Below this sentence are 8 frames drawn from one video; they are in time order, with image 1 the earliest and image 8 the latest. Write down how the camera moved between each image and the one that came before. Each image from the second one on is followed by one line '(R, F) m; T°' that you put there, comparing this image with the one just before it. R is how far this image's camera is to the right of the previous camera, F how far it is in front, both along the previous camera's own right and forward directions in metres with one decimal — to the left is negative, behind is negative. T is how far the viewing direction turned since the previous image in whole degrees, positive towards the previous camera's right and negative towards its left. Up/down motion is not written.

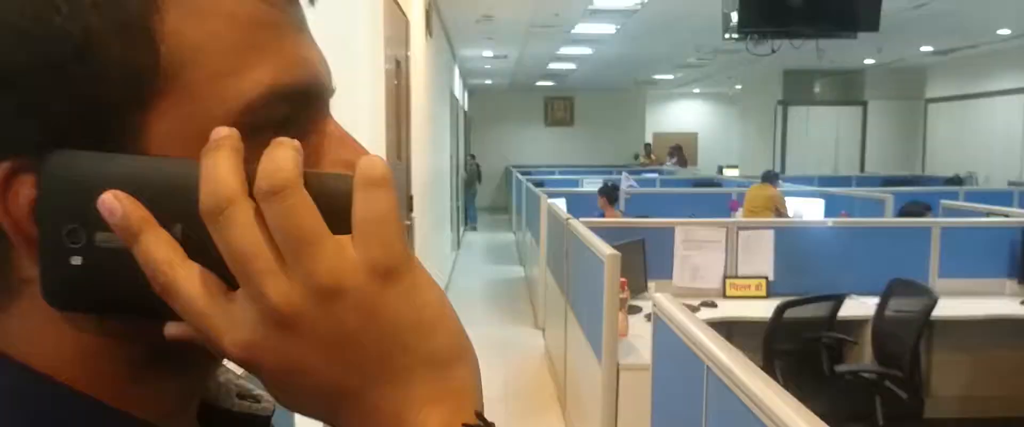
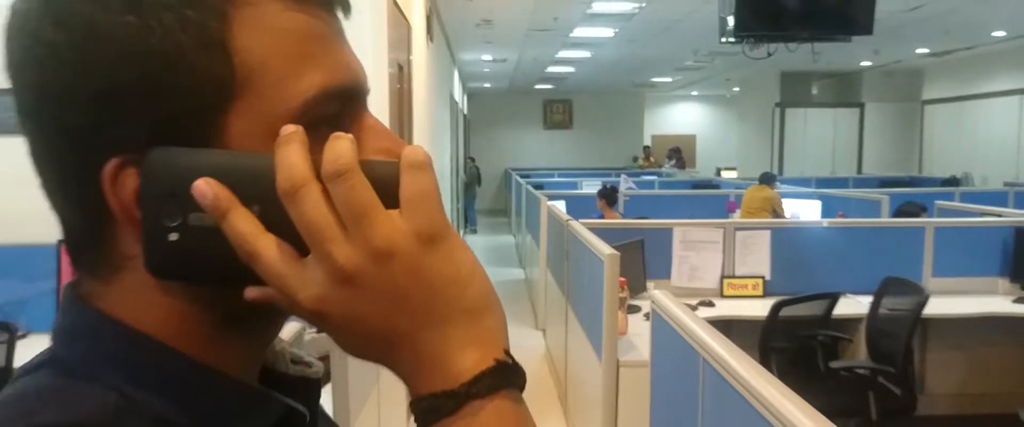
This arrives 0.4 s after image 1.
(0.0, -0.1) m; 0°
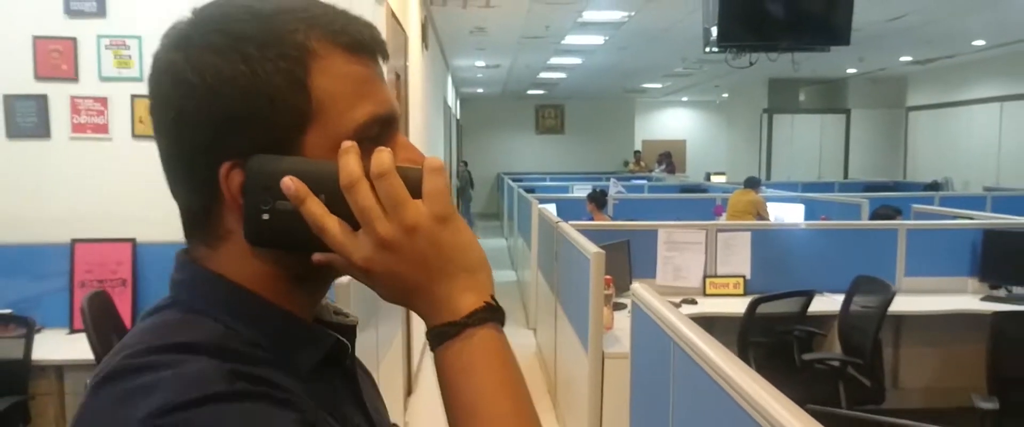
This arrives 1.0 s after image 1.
(0.0, -0.2) m; +1°
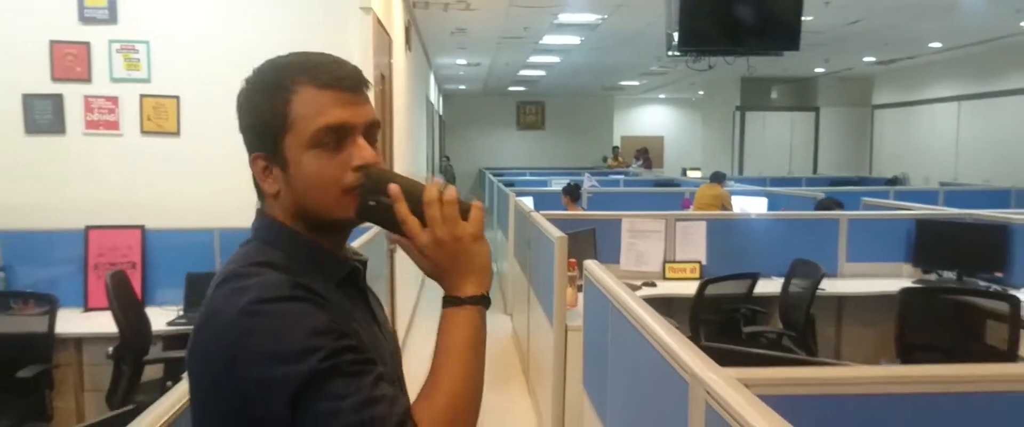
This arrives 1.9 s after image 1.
(0.0, -0.3) m; +1°
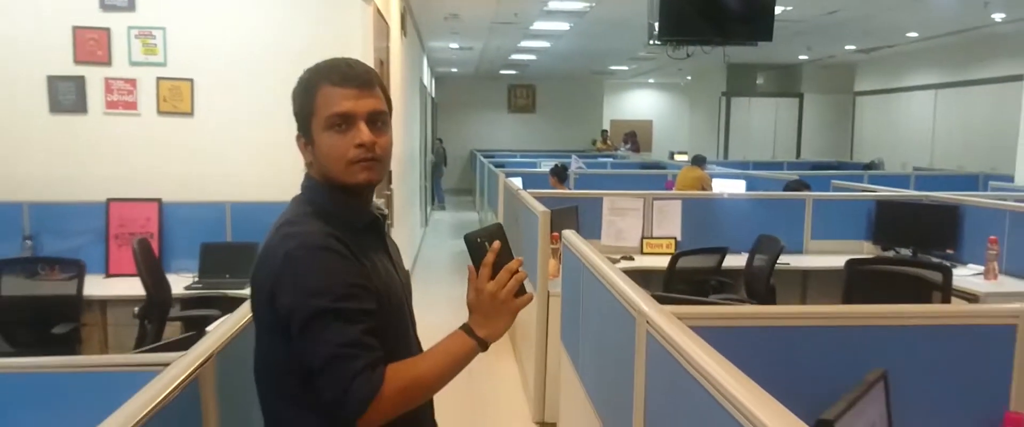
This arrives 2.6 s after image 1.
(0.0, -0.3) m; +1°
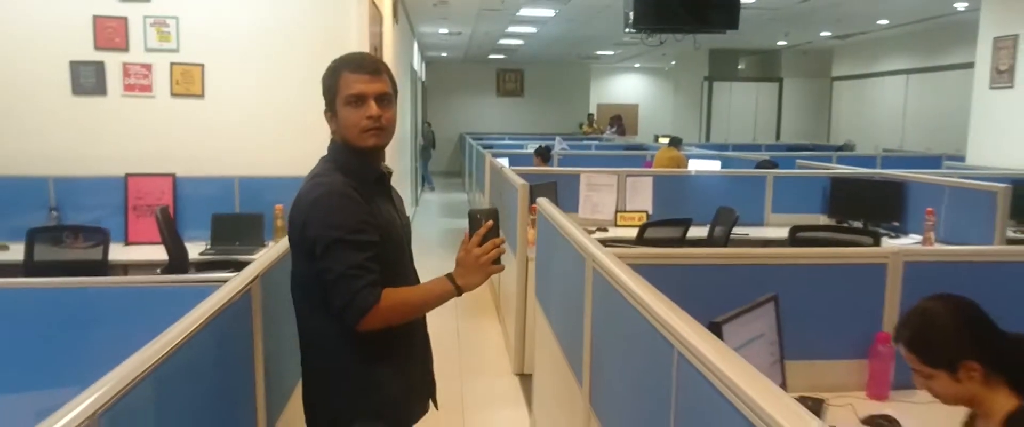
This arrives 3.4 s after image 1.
(0.0, -0.4) m; +1°
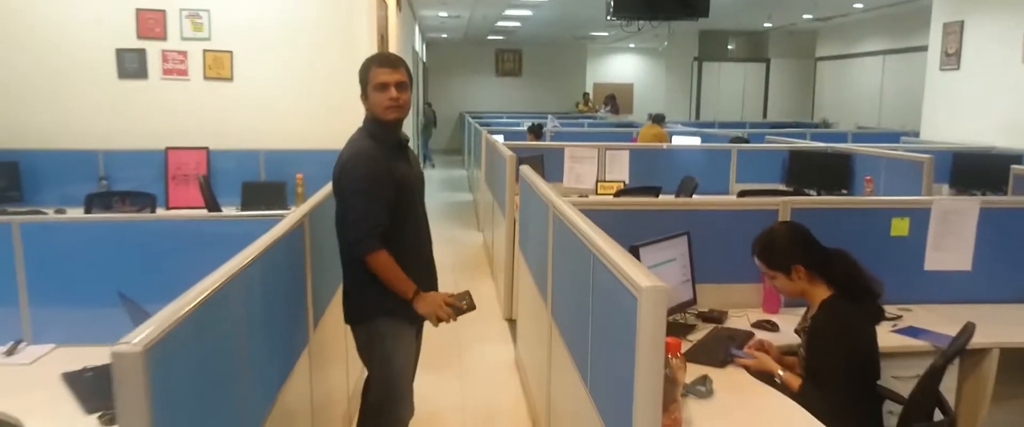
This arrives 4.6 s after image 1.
(+0.1, -0.6) m; 0°
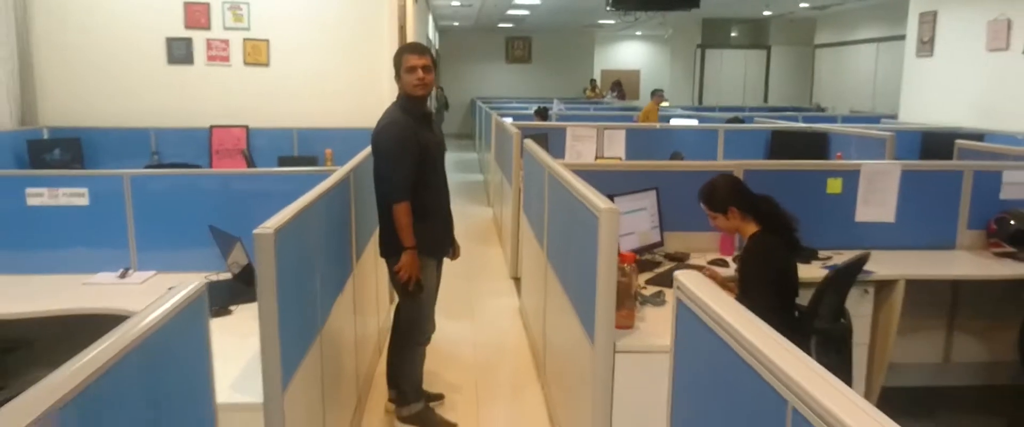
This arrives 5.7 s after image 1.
(0.0, -0.6) m; -1°
